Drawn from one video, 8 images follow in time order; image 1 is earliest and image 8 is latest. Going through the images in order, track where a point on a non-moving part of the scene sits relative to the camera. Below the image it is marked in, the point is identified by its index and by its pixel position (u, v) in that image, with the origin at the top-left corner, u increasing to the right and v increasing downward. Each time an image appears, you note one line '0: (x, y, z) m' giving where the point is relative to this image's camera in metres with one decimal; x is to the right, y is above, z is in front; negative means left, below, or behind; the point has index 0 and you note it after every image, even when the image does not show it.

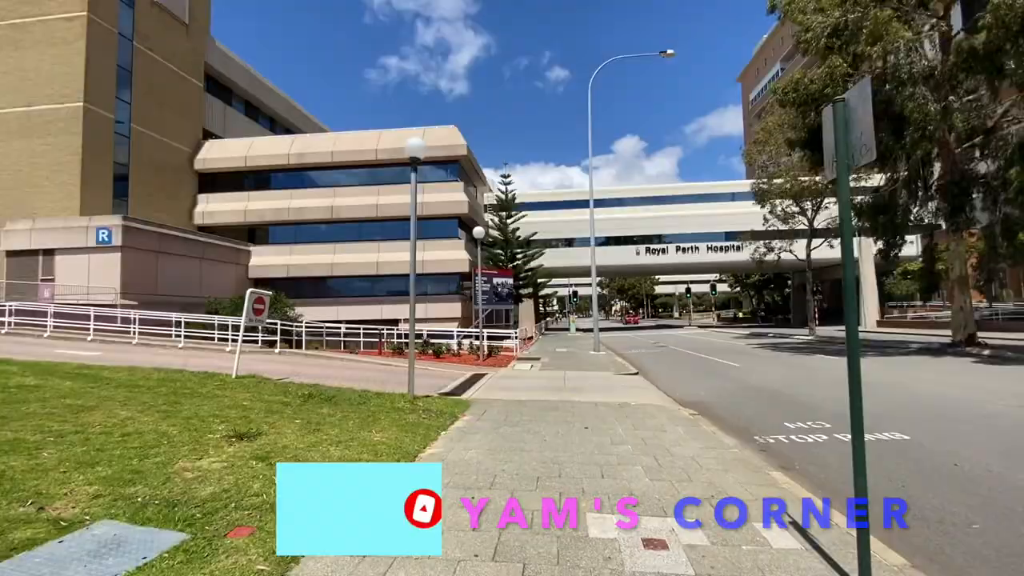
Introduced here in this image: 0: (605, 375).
0: (+3.0, -2.8, +15.4) m
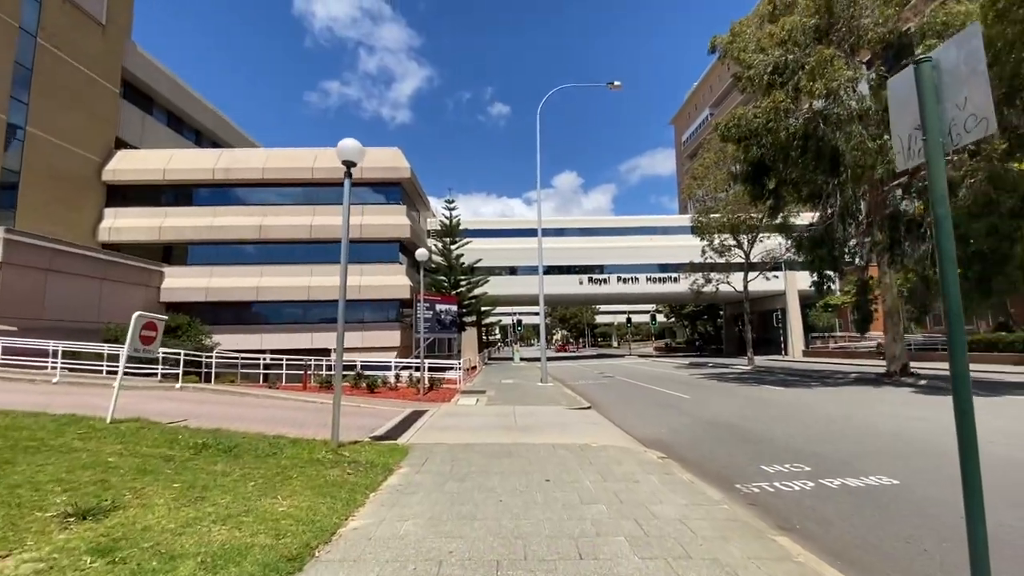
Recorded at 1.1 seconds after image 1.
0: (+1.3, -3.6, +14.3) m
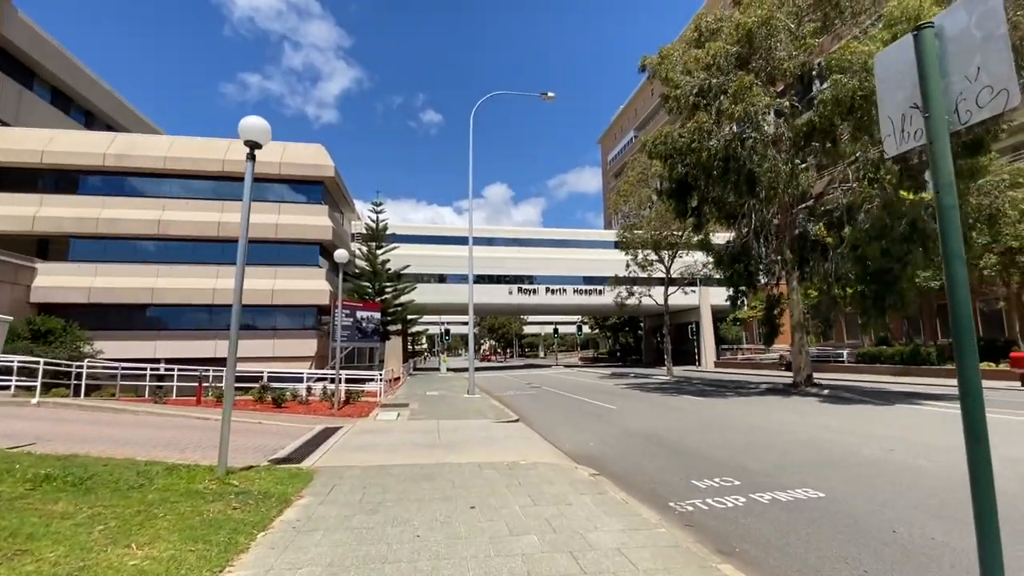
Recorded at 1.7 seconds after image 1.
0: (-0.8, -3.8, +13.5) m
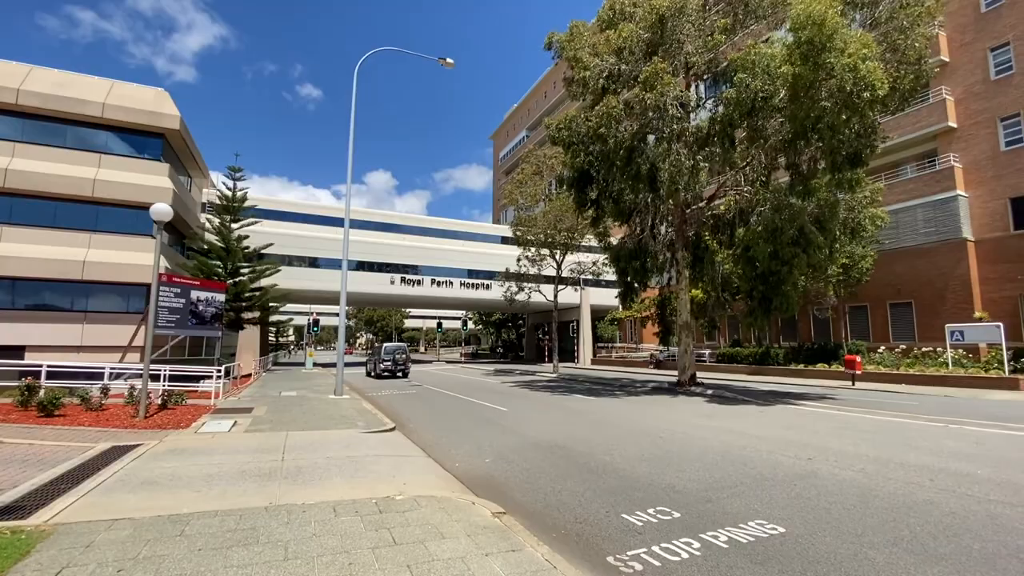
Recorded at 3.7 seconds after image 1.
0: (-3.6, -3.3, +10.7) m
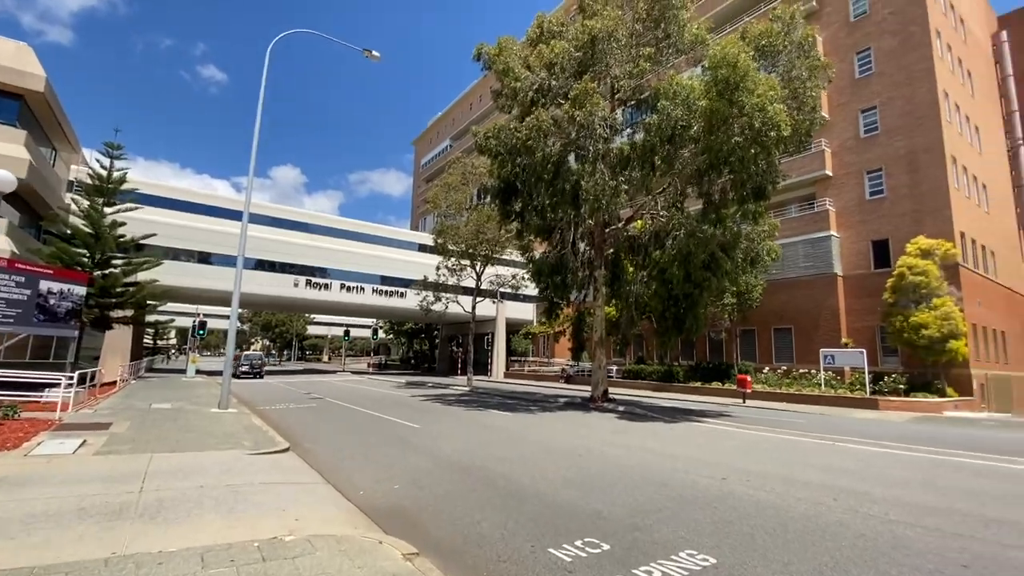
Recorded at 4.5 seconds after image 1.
0: (-5.4, -3.2, +9.2) m
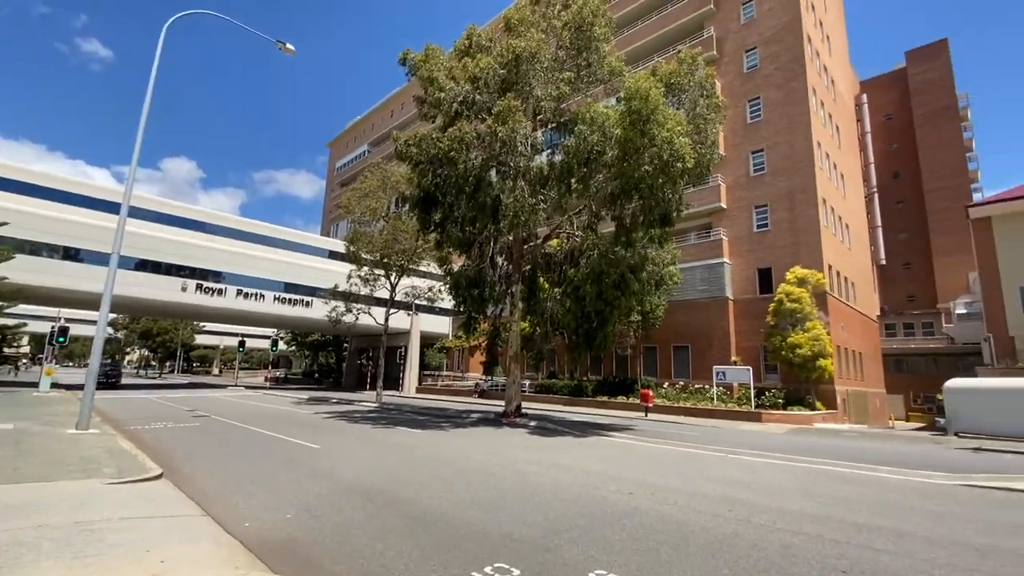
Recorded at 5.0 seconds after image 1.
0: (-6.9, -3.3, +7.9) m
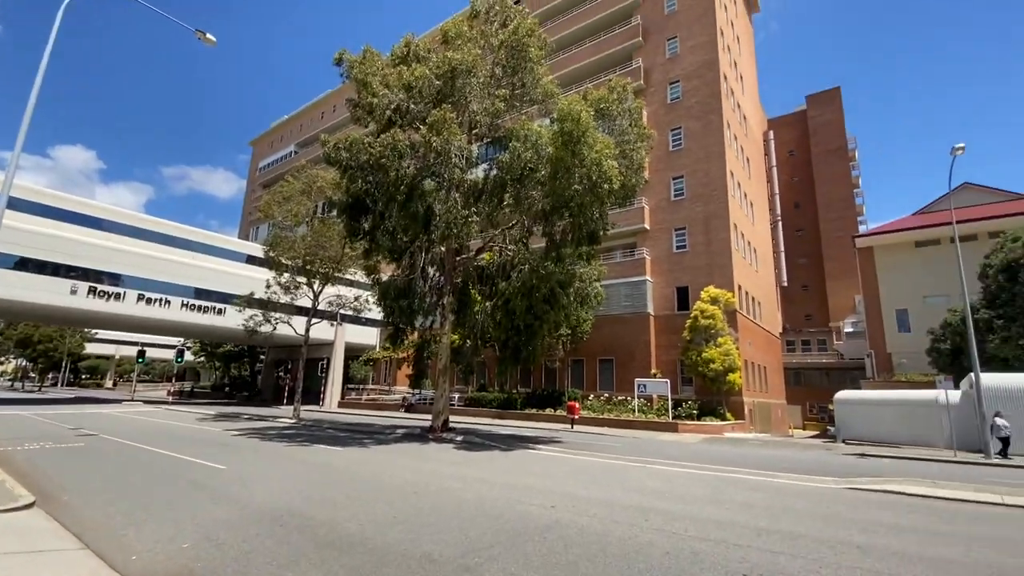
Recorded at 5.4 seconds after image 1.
0: (-8.1, -3.3, +6.7) m
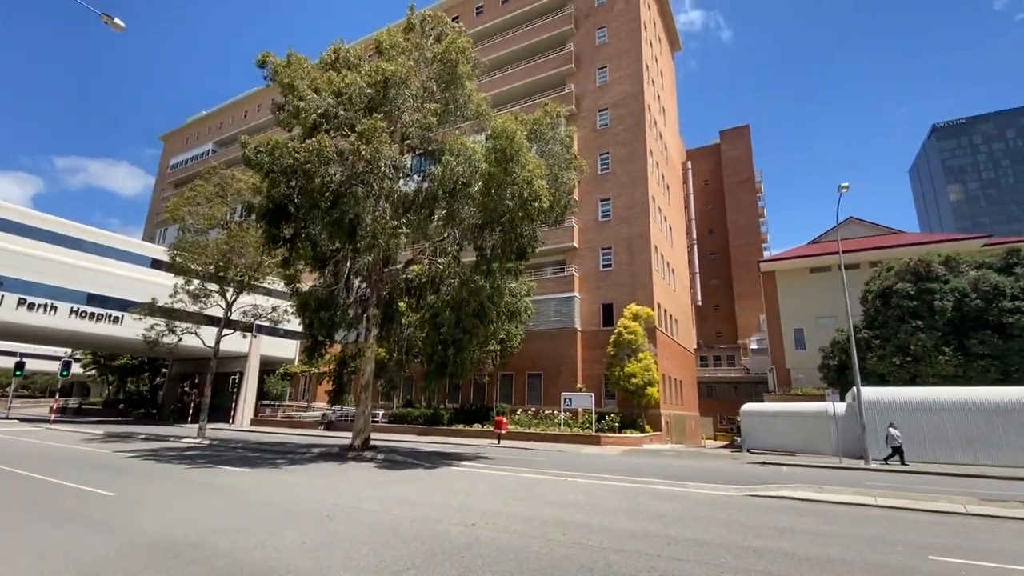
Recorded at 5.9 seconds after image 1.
0: (-9.2, -3.3, +5.5) m
